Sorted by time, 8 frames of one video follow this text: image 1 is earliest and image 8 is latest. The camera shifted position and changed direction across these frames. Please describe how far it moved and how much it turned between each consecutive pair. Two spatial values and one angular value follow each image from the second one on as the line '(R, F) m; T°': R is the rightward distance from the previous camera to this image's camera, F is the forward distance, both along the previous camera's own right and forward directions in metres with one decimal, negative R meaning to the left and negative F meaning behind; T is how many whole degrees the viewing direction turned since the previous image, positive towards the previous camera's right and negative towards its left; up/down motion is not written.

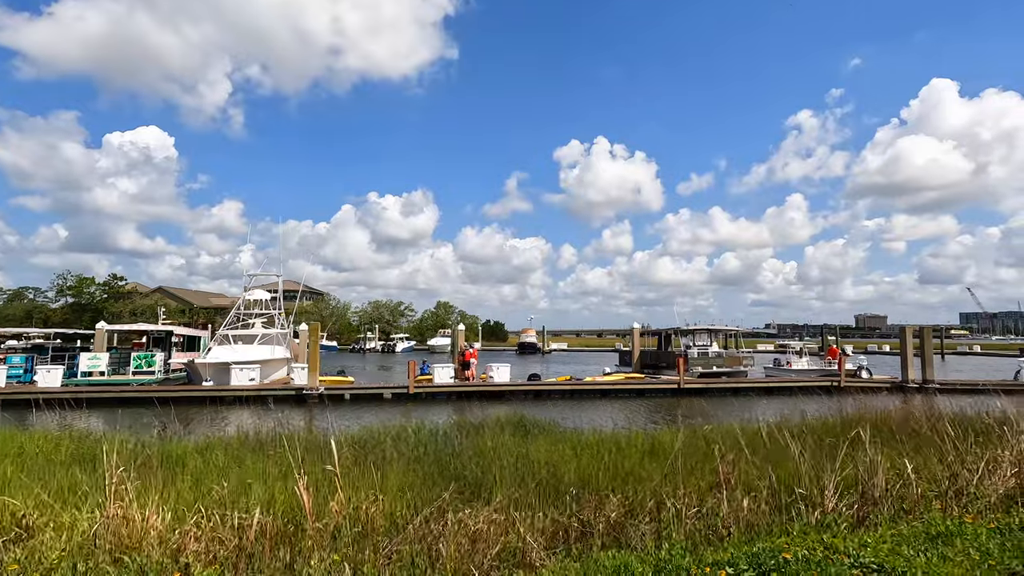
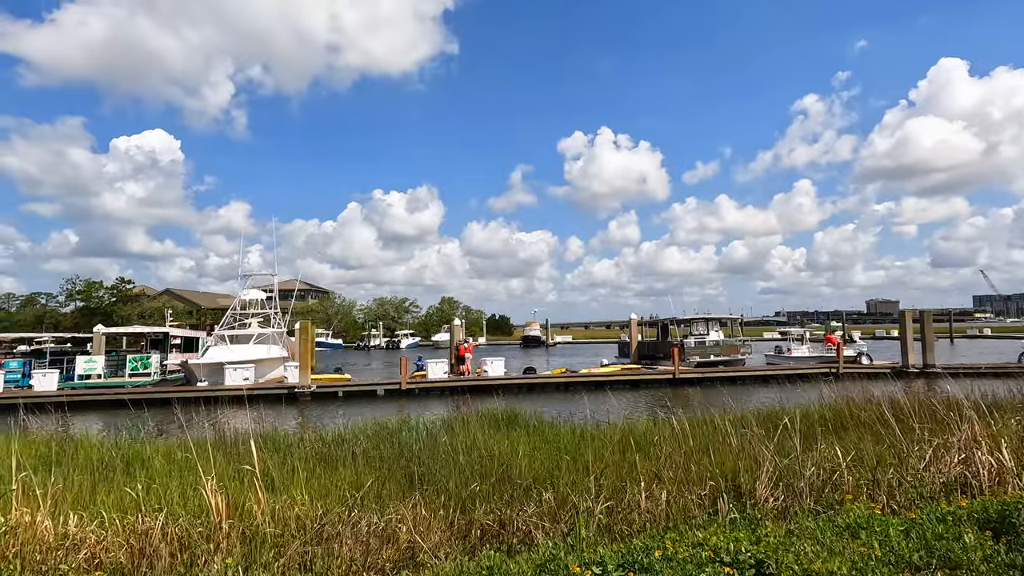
(+0.7, +0.1) m; -1°
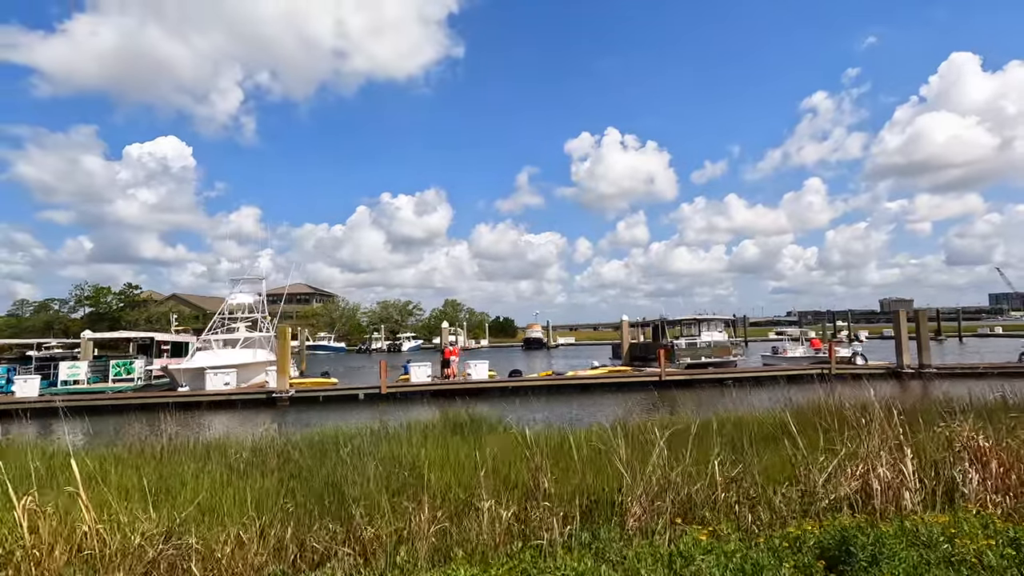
(+1.2, +0.3) m; -1°
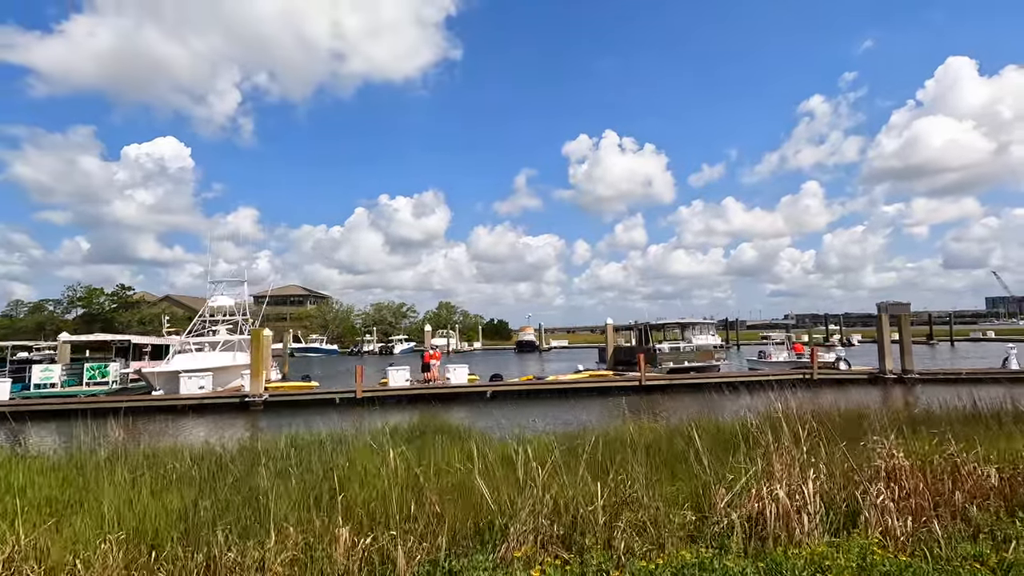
(+0.9, +0.2) m; 0°
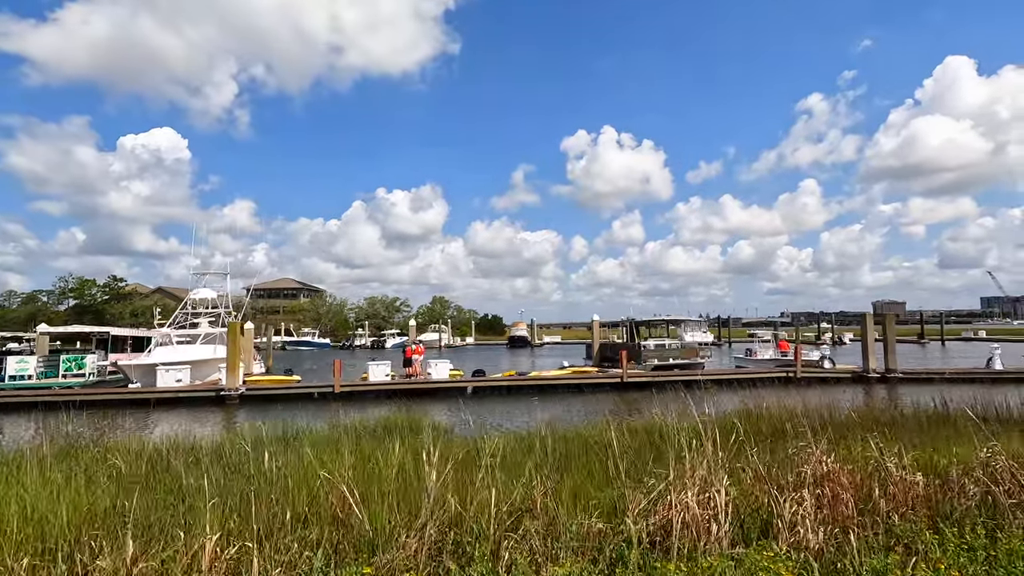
(+0.7, +0.2) m; 0°
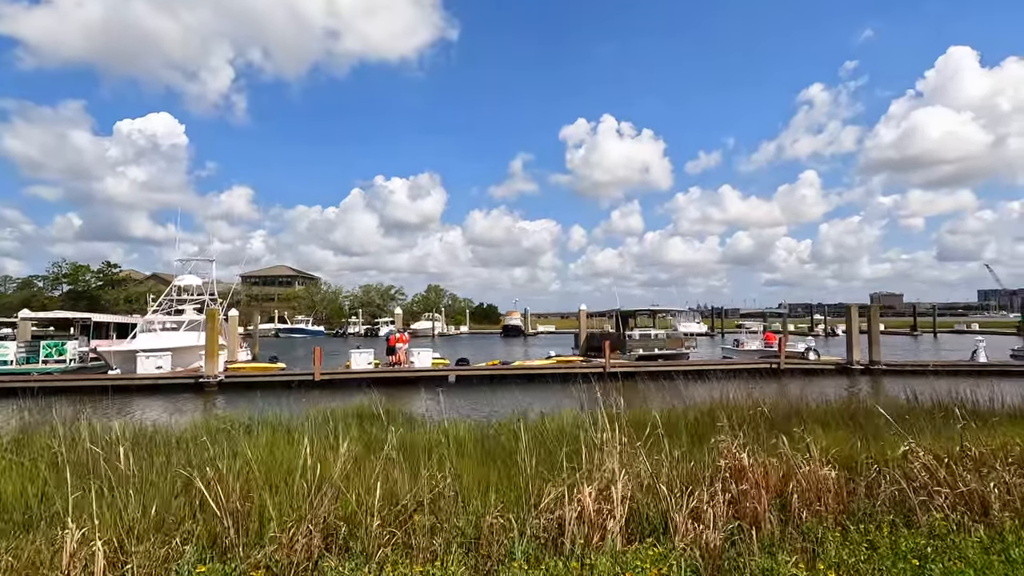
(+0.7, +0.1) m; 0°
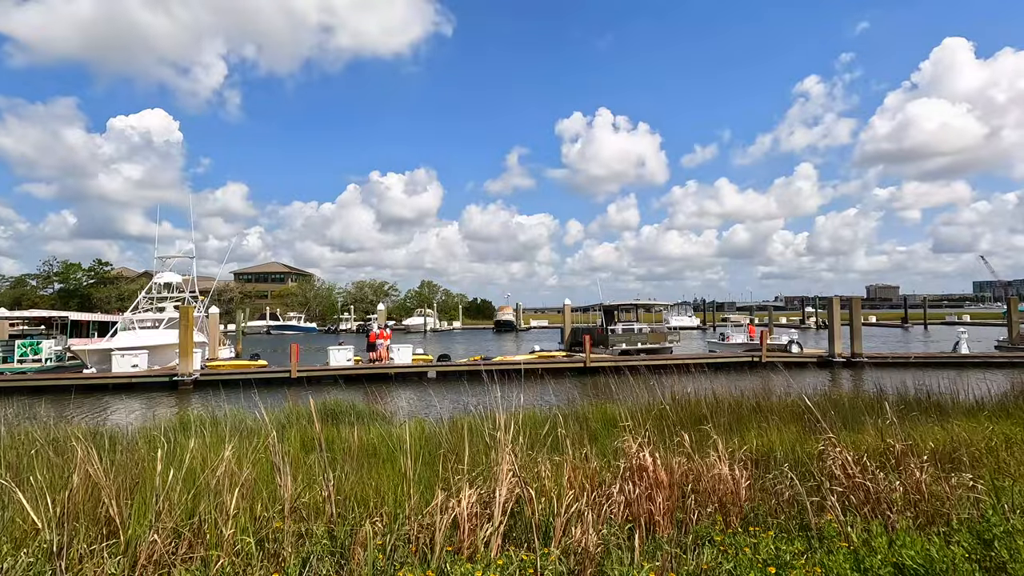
(+0.8, +0.2) m; 0°
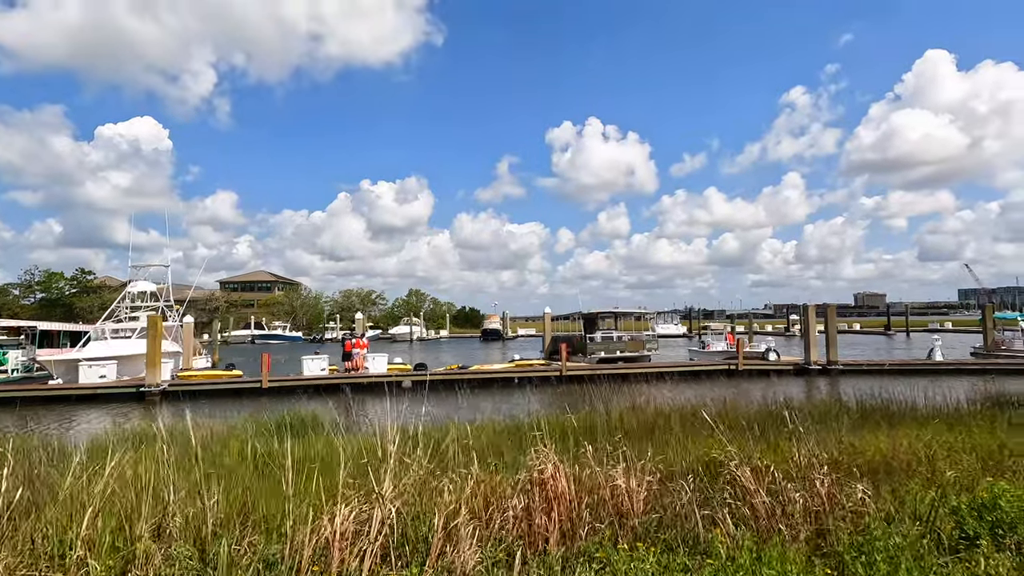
(+0.7, +0.1) m; +1°
